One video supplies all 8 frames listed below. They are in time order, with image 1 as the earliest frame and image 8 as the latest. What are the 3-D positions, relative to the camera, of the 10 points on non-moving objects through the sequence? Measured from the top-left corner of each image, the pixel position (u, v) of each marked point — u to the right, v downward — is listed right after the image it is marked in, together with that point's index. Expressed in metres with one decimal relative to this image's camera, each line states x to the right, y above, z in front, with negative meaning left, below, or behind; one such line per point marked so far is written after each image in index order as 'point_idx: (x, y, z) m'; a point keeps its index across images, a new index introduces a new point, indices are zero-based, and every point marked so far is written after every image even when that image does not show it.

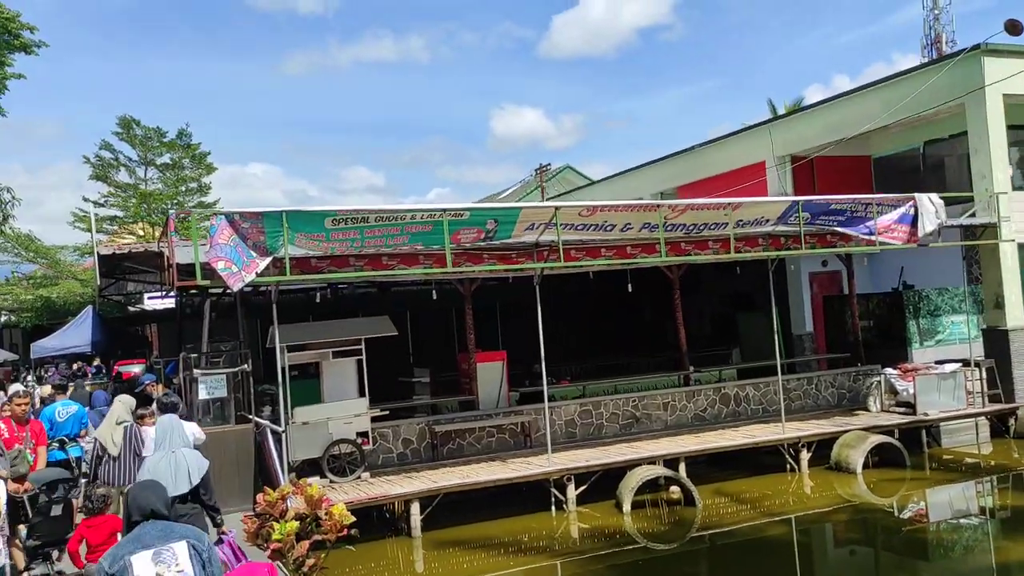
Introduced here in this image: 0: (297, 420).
0: (-2.3, -1.4, +9.8) m
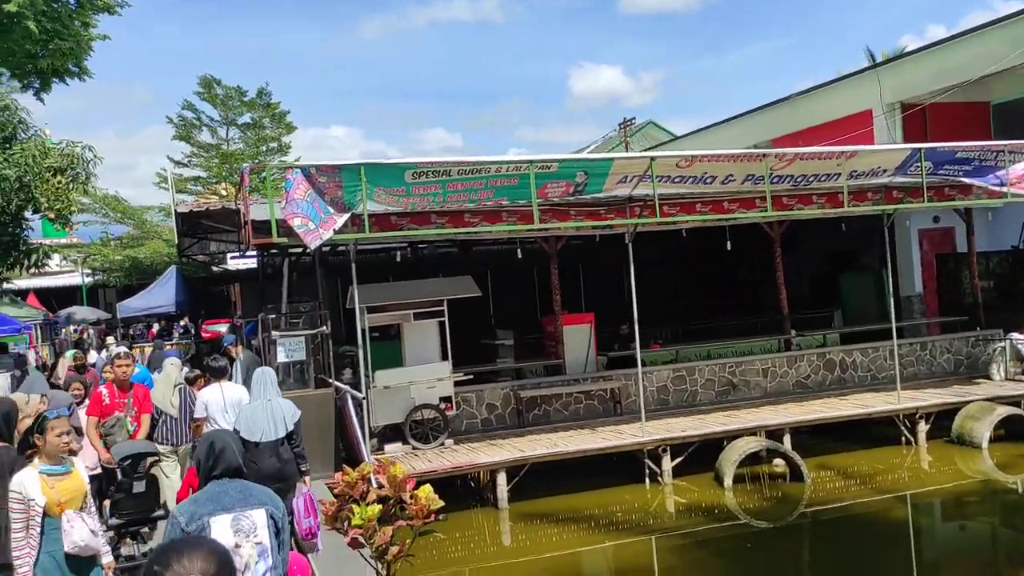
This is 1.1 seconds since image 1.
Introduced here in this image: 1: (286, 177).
0: (-1.4, -1.0, +9.4) m
1: (-2.0, +1.0, +7.9) m
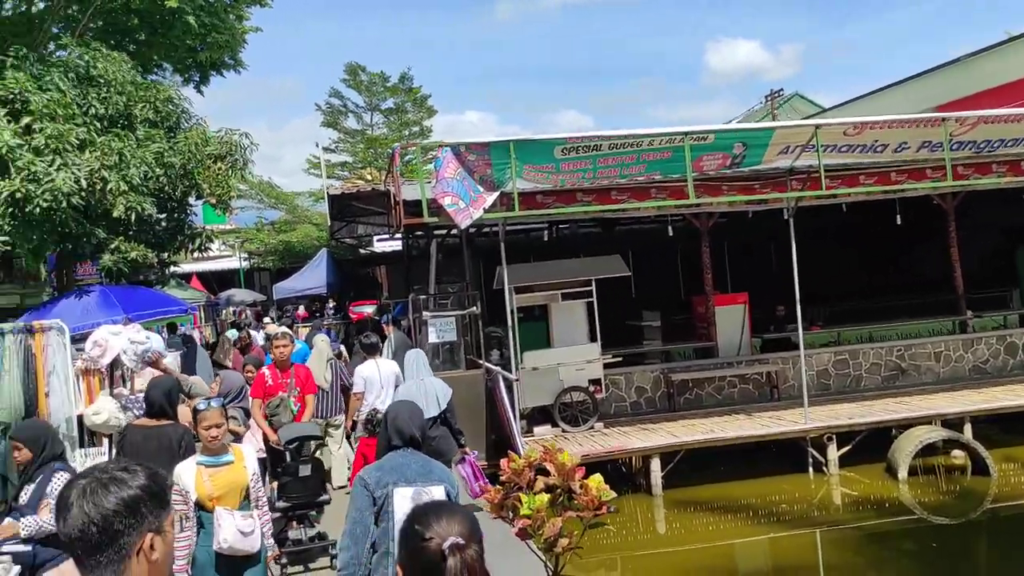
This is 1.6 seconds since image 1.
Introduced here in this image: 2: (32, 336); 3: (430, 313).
0: (+0.1, -0.8, +9.2) m
1: (-0.7, +1.1, +7.8) m
2: (-2.6, -0.3, +5.0) m
3: (-0.8, -0.2, +8.7) m
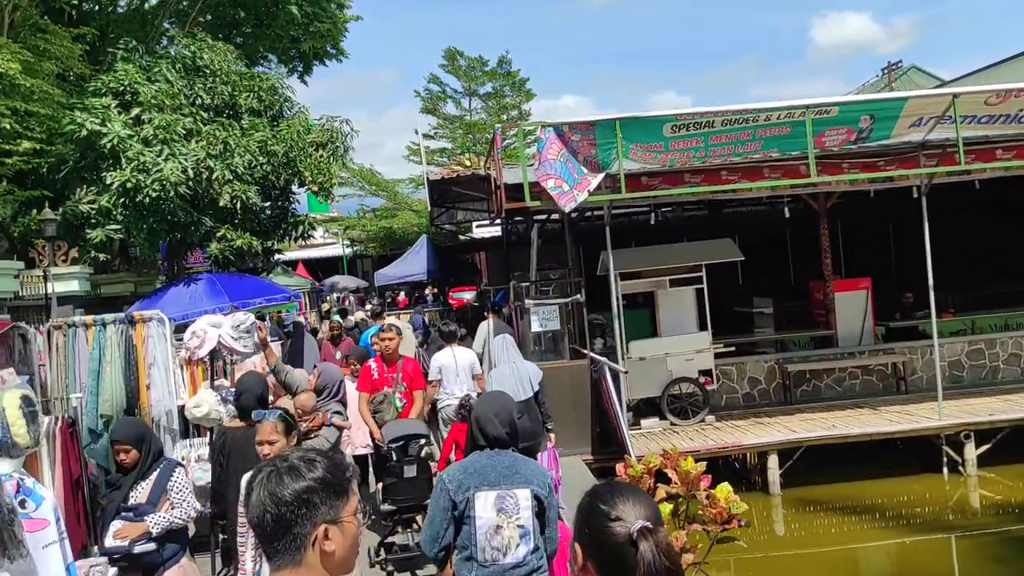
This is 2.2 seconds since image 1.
0: (+1.2, -0.7, +8.8) m
1: (+0.2, +1.3, +7.5) m
2: (-2.1, -0.2, +4.9) m
3: (+0.2, -0.1, +8.4) m
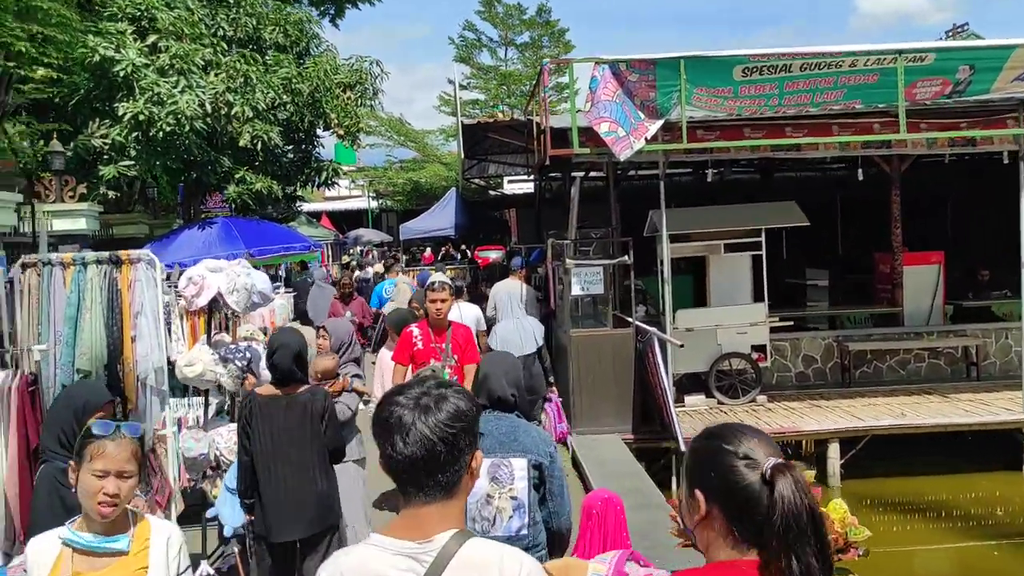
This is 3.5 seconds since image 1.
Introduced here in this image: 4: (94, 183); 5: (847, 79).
0: (+1.5, -0.3, +8.0) m
1: (+0.6, +1.6, +6.6) m
2: (-1.8, +0.1, +4.1) m
3: (+0.5, +0.2, +7.6) m
4: (-5.2, +1.3, +11.1) m
5: (+2.6, +1.6, +6.9) m
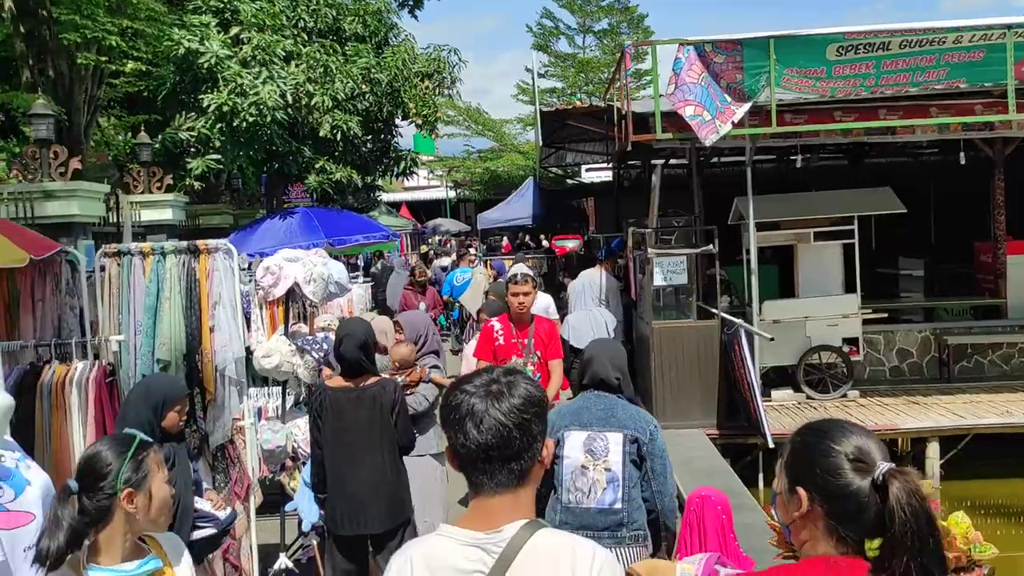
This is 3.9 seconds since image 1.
0: (+2.2, -0.2, +7.7) m
1: (+1.2, +1.6, +6.4) m
2: (-1.5, +0.1, +4.1) m
3: (+1.2, +0.3, +7.4) m
4: (-4.2, +1.4, +11.4) m
5: (+3.1, +1.7, +6.5) m
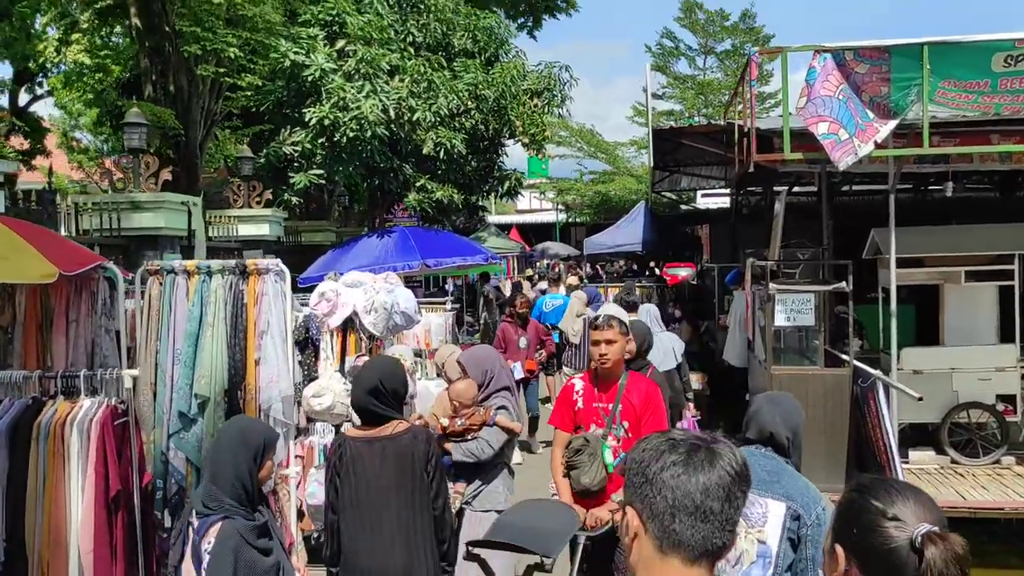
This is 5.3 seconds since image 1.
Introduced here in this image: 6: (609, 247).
0: (+3.0, -0.6, +6.8) m
1: (+1.8, +1.4, +5.6) m
2: (-1.1, 0.0, +3.6) m
3: (+1.9, 0.0, +6.5) m
4: (-2.9, +1.2, +11.2) m
5: (+3.8, +1.3, +5.5) m
6: (+1.6, +0.7, +14.9) m
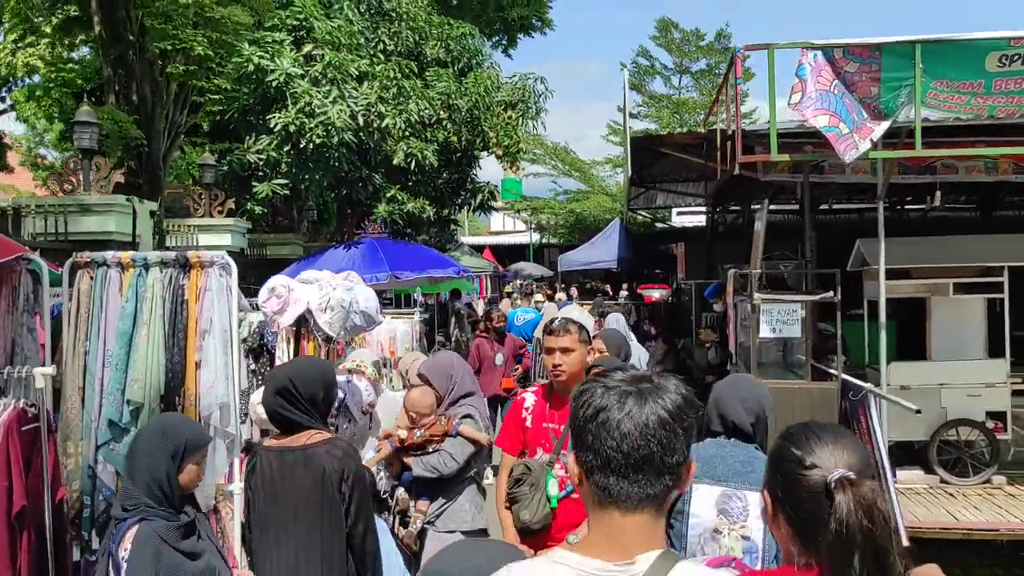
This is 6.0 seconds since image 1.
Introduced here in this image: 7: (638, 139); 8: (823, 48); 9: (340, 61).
0: (+2.8, -0.7, +6.5) m
1: (+1.7, +1.3, +5.3) m
2: (-1.2, +0.1, +3.3) m
3: (+1.7, -0.1, +6.2) m
4: (-3.2, +1.1, +10.8) m
5: (+3.7, +1.3, +5.3) m
6: (+1.2, +0.4, +14.6) m
7: (+1.3, +1.5, +9.2) m
8: (+1.8, +1.4, +5.3) m
9: (-1.8, +2.4, +9.6) m
